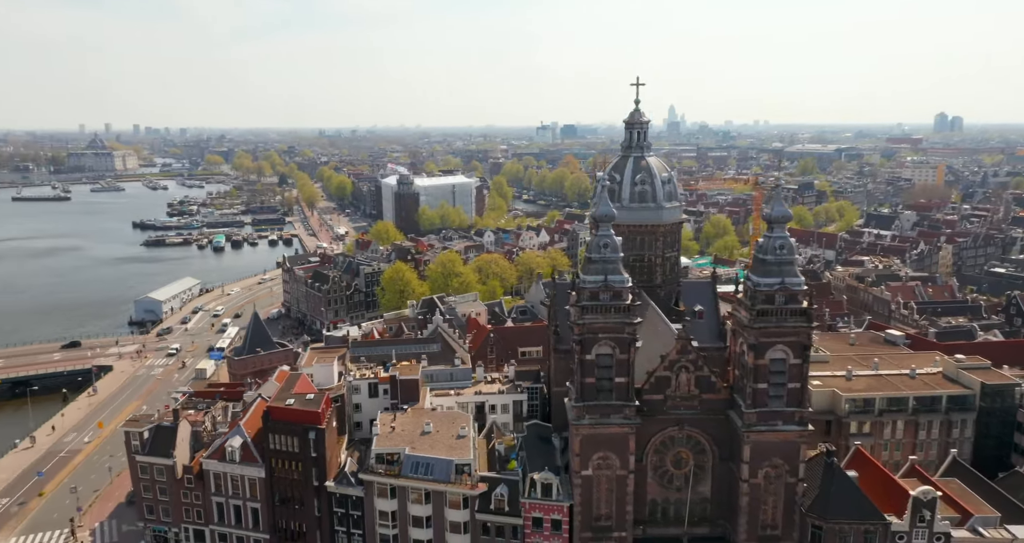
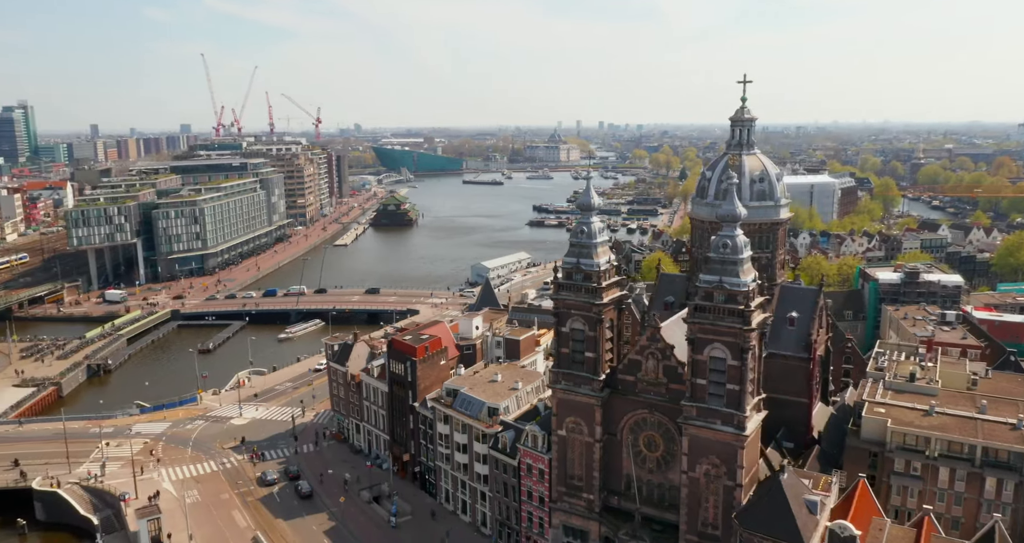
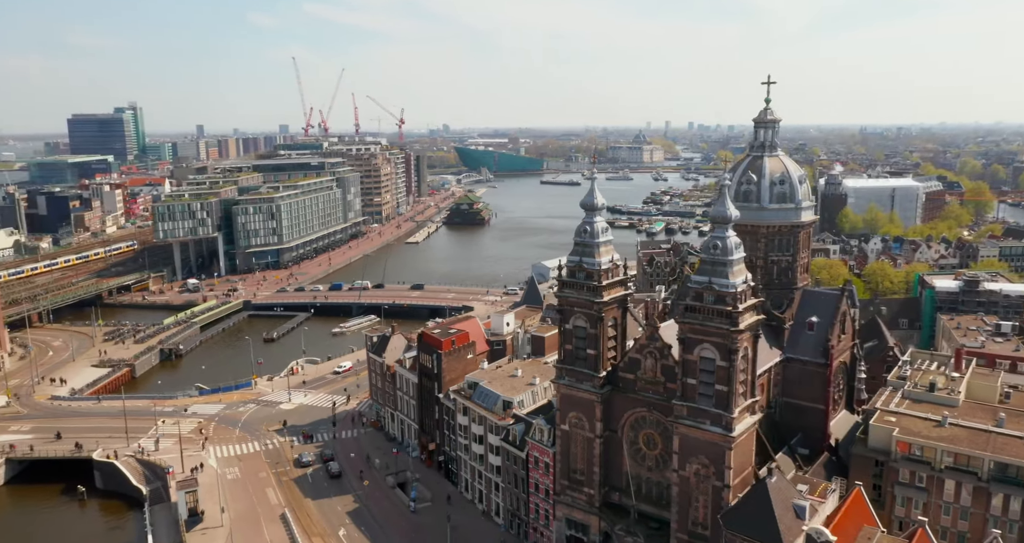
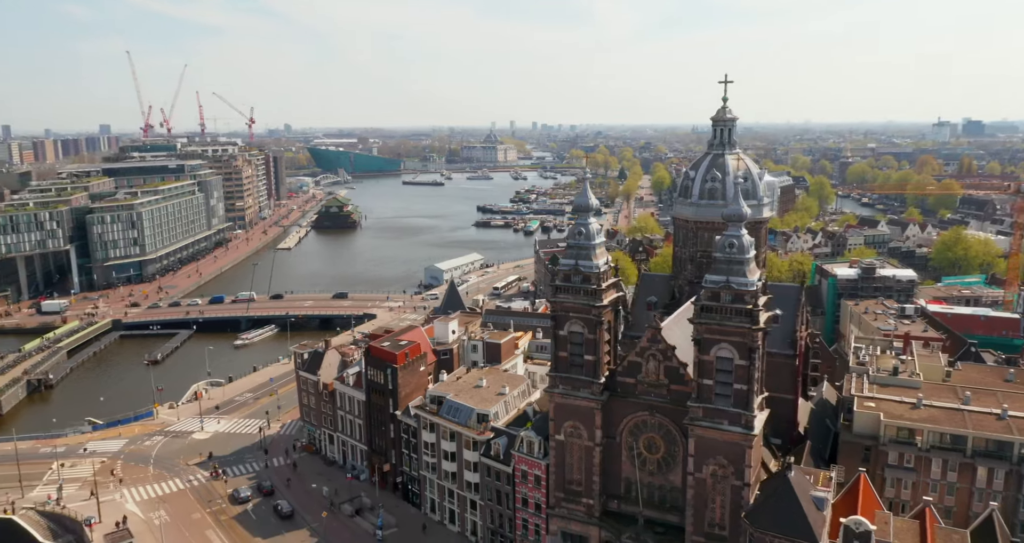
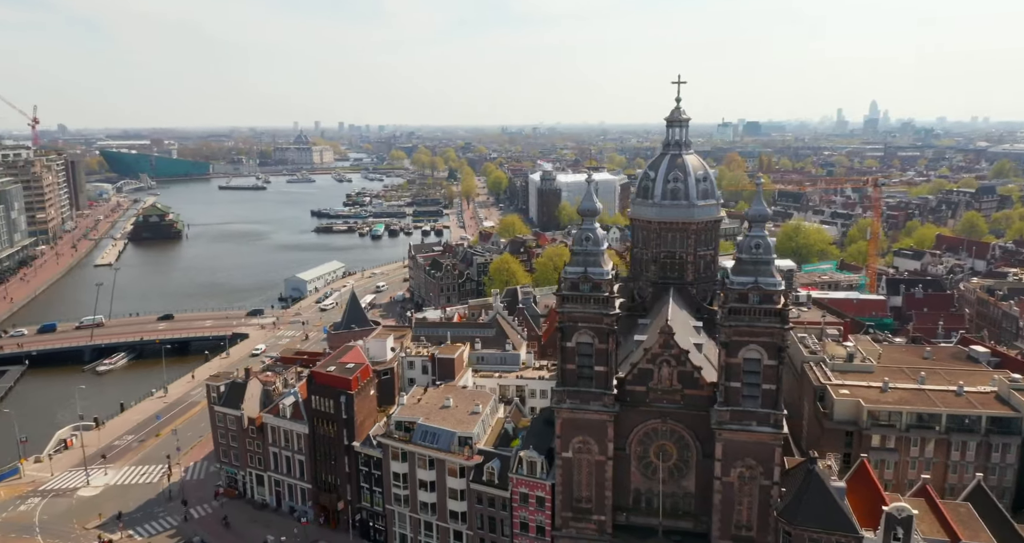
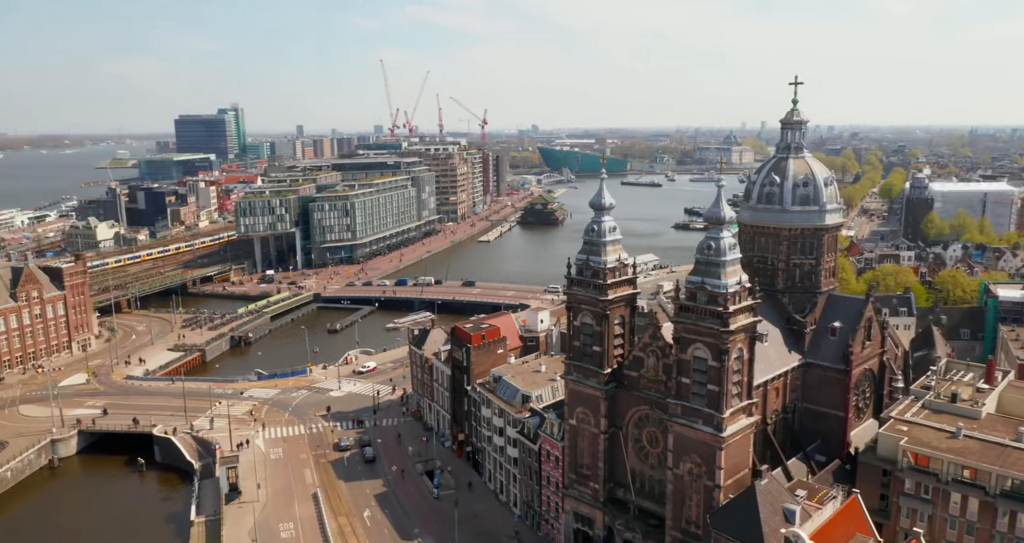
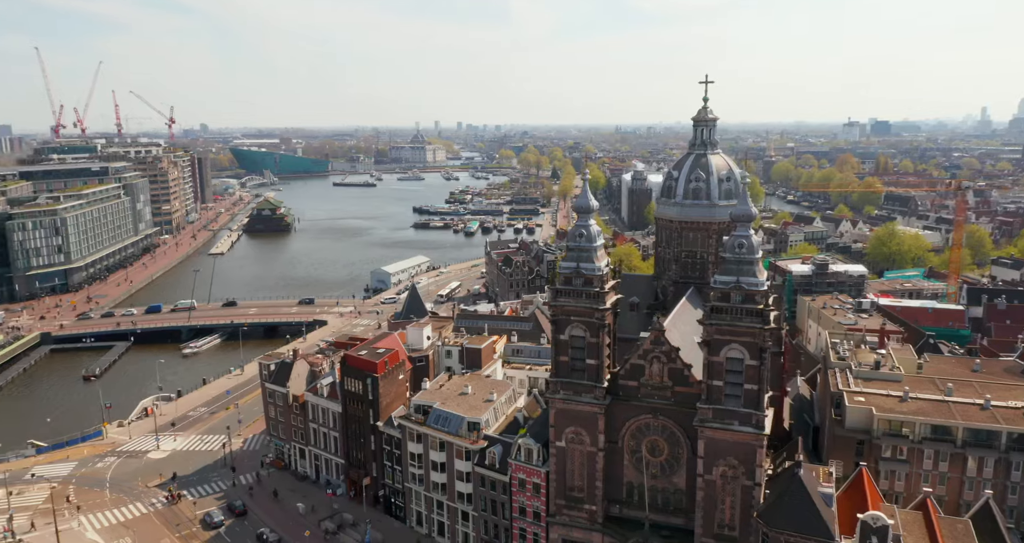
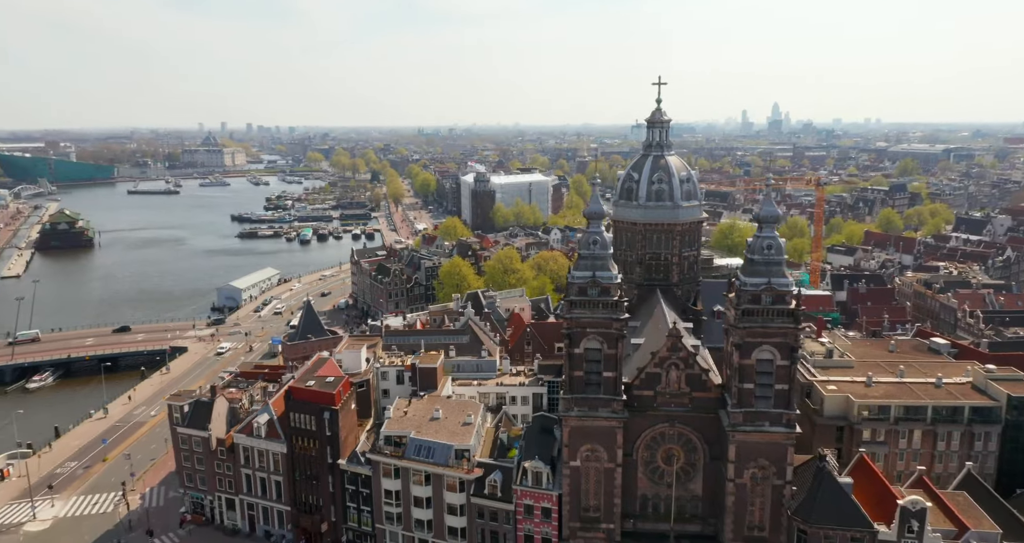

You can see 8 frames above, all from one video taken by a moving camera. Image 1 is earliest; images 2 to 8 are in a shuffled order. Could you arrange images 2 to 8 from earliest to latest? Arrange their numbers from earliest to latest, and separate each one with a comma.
8, 5, 7, 4, 2, 3, 6
